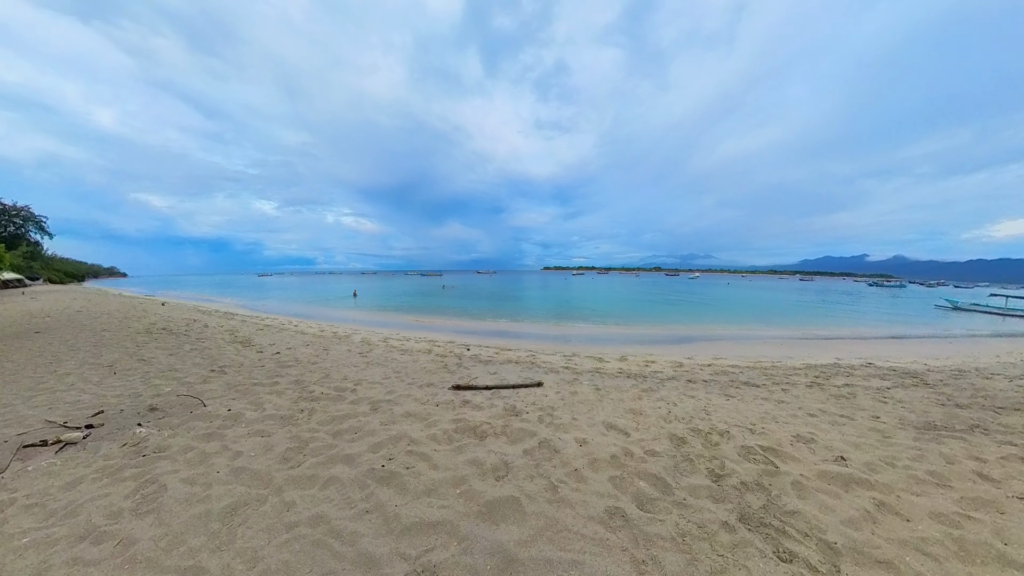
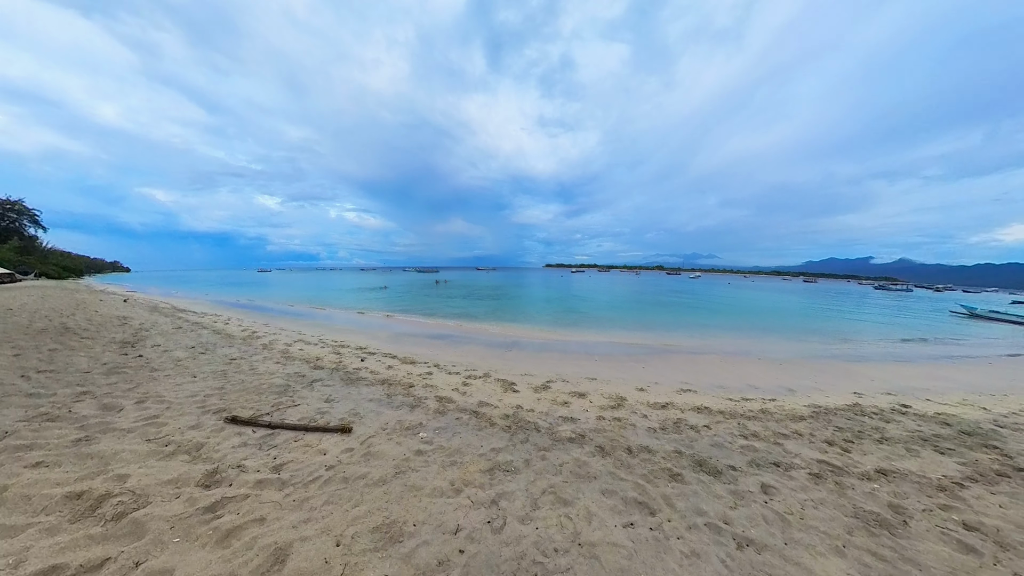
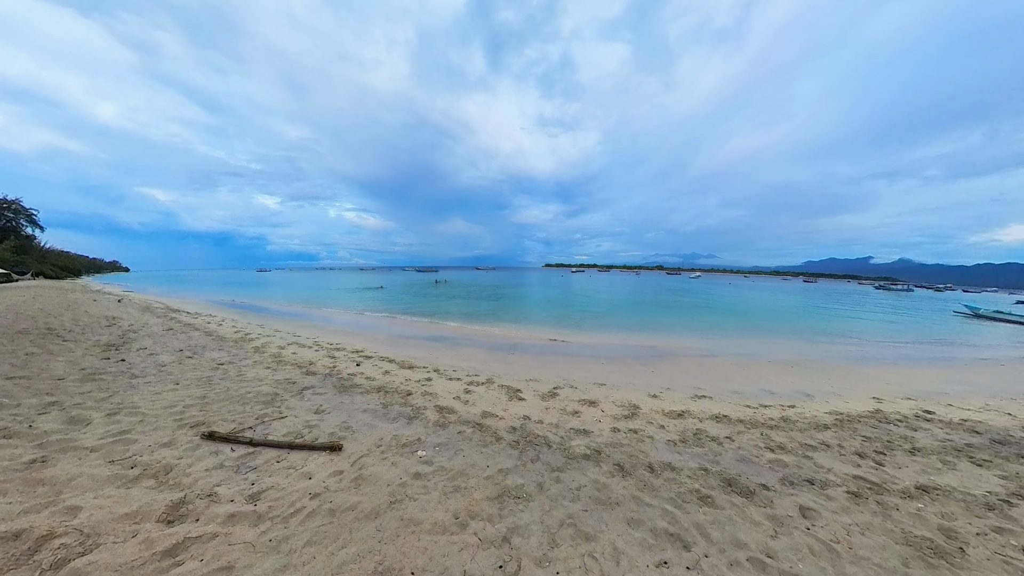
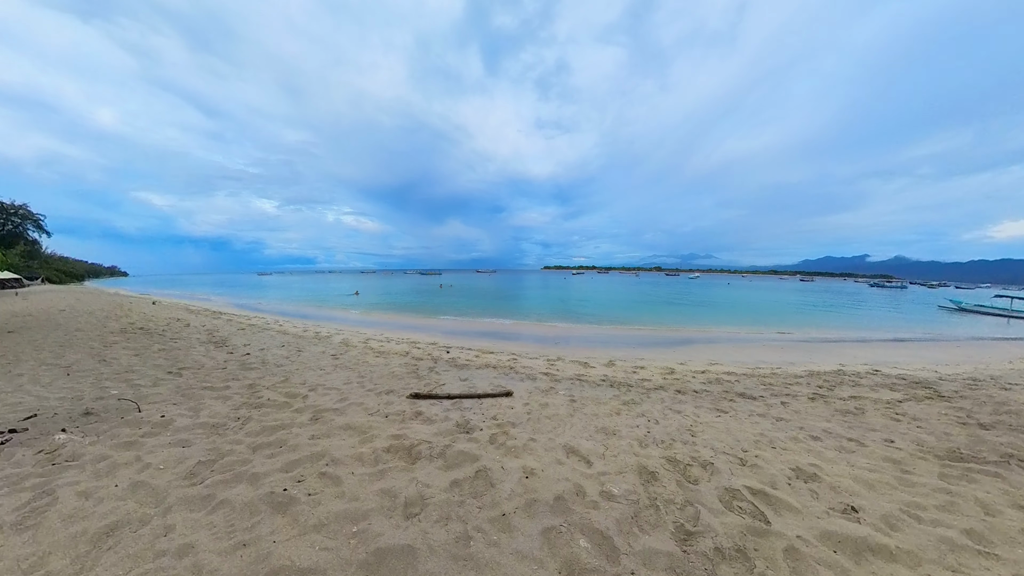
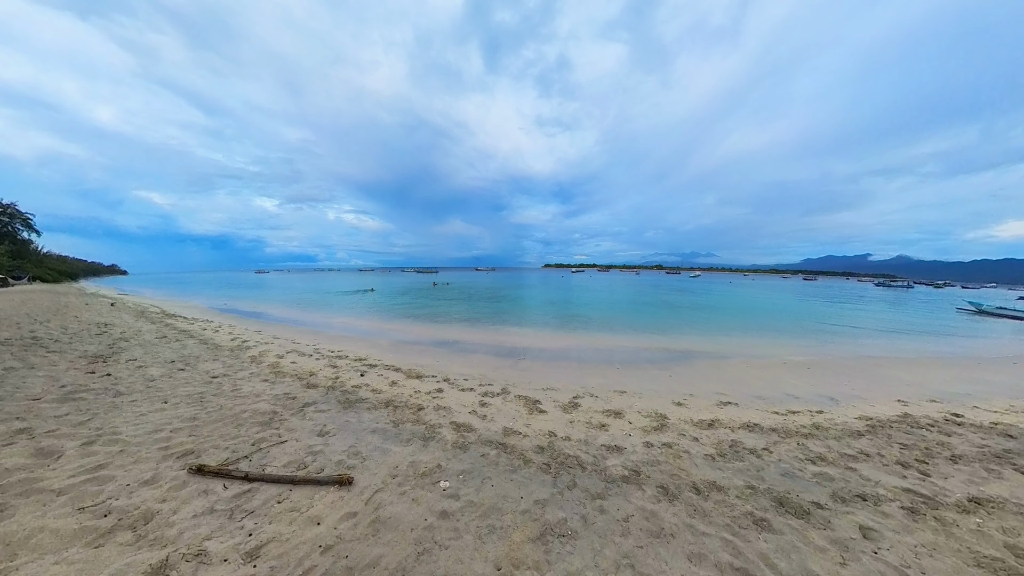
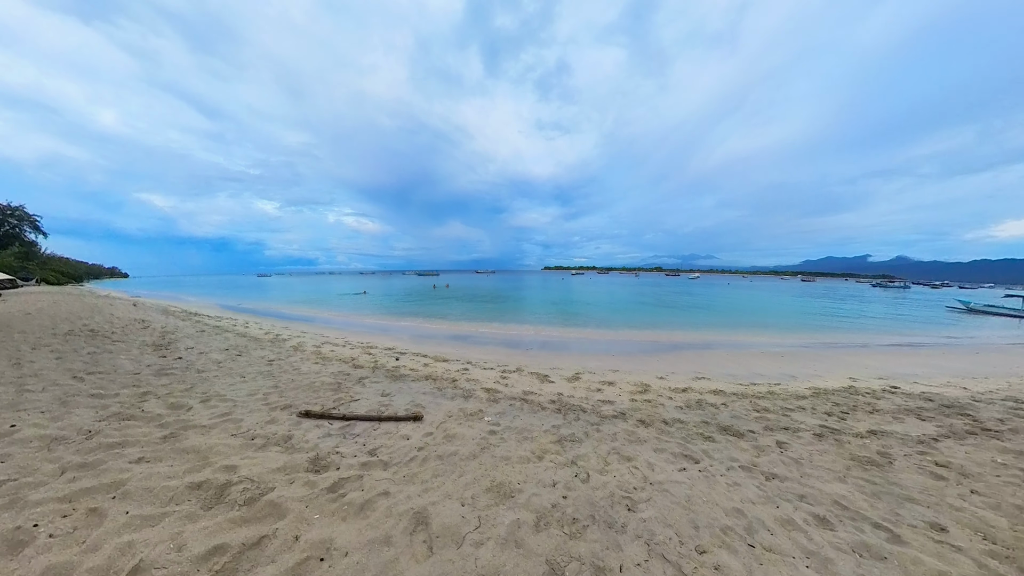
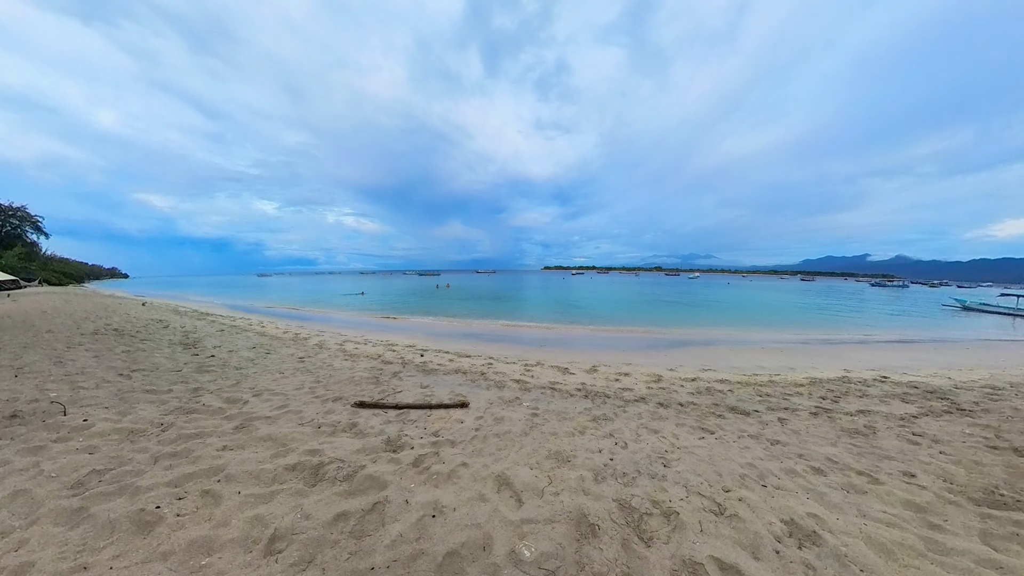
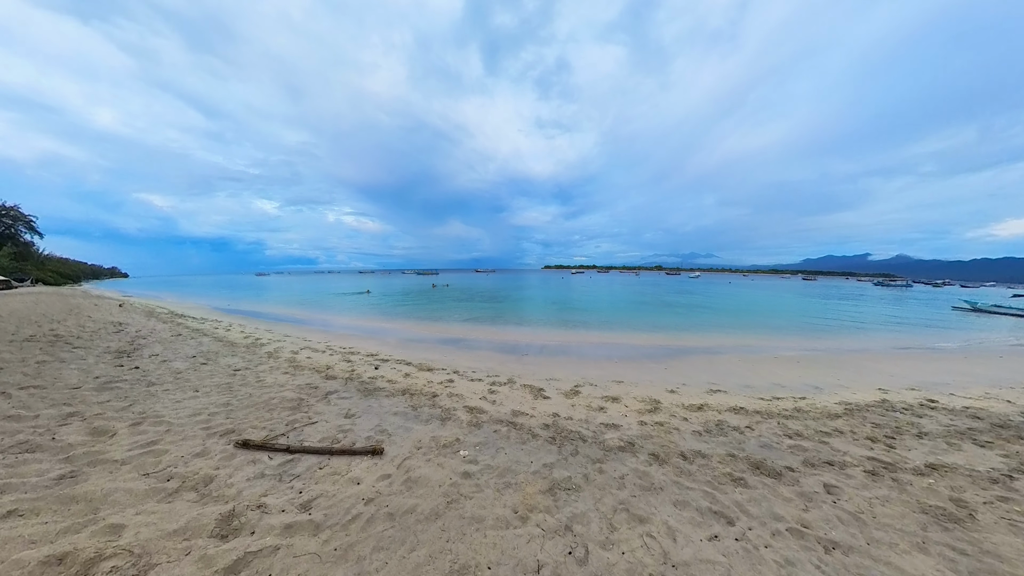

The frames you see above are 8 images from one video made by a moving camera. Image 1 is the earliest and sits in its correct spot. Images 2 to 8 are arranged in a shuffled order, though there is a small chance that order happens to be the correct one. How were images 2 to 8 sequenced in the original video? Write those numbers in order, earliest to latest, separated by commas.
4, 7, 6, 8, 5, 3, 2
